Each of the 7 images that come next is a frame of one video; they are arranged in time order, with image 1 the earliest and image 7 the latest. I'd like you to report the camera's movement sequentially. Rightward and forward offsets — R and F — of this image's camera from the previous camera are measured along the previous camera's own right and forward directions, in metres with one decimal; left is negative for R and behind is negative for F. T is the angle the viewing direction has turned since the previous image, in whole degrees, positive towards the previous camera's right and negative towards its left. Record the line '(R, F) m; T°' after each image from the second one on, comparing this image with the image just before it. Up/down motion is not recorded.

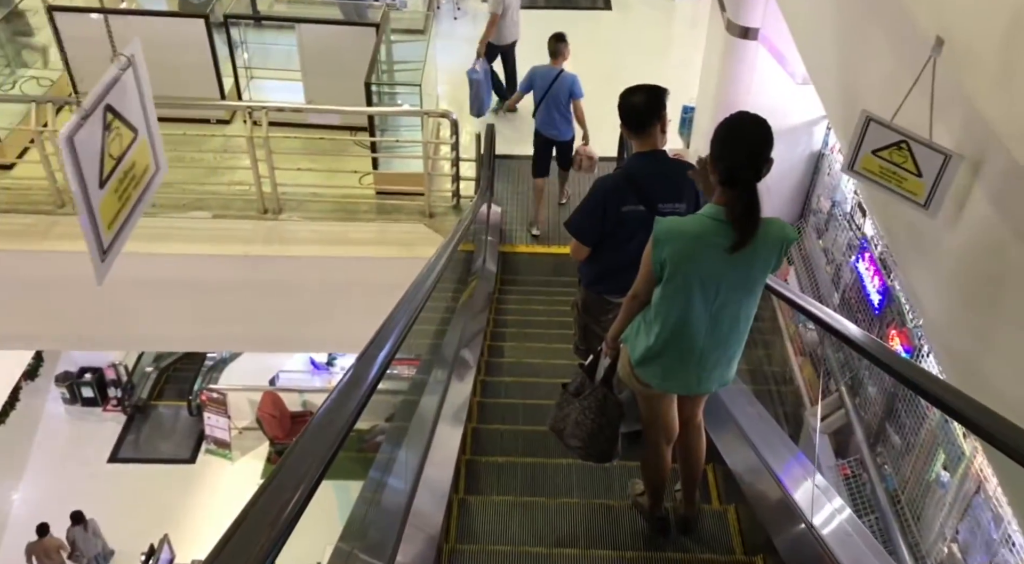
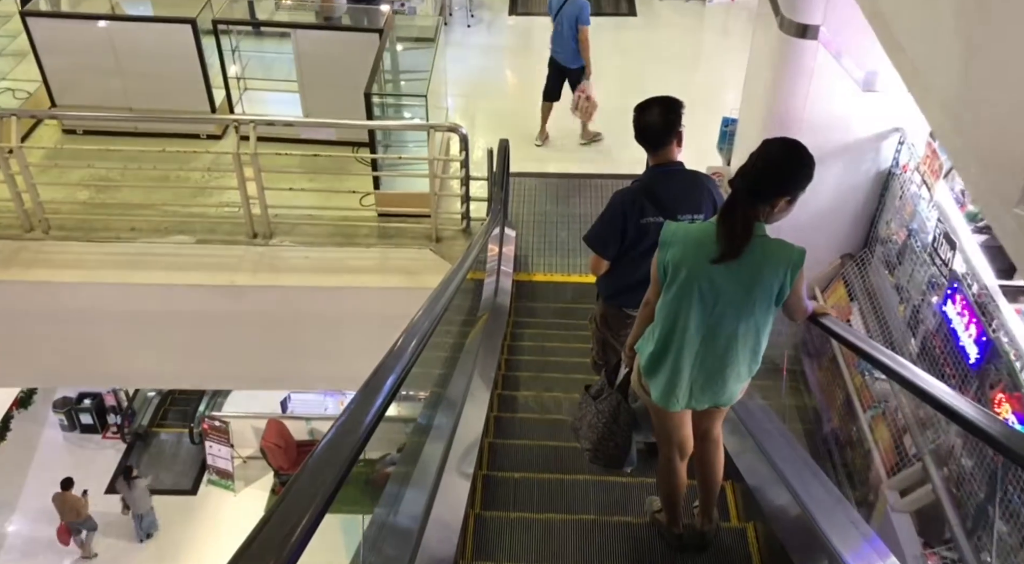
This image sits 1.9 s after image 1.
(0.0, +0.6) m; -2°
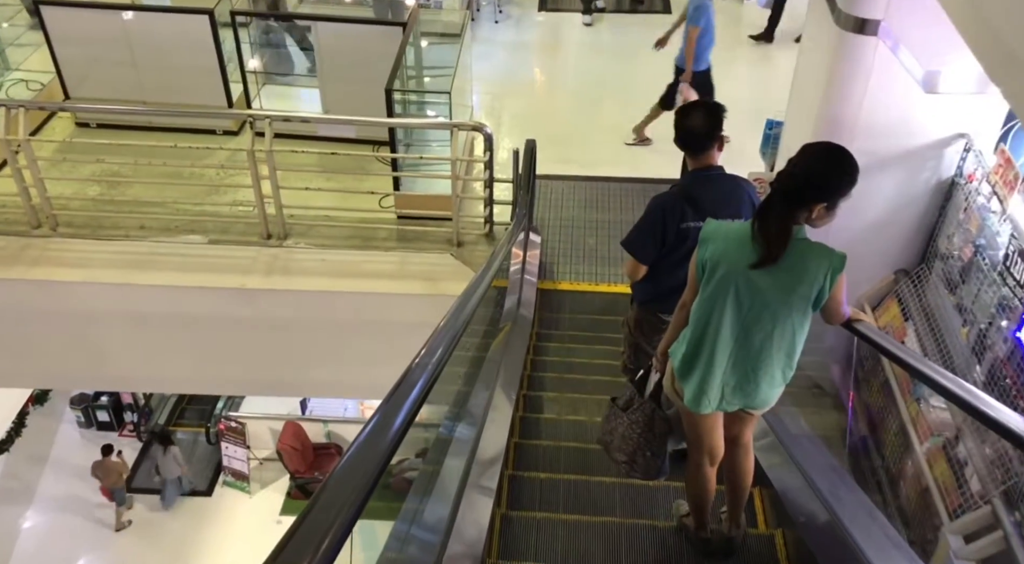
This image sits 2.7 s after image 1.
(0.0, +0.2) m; -2°
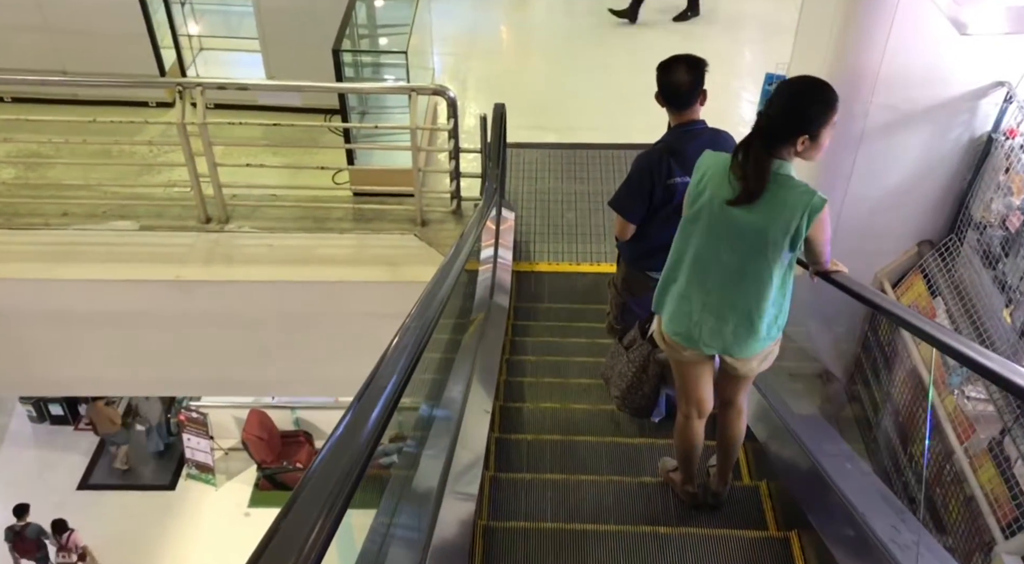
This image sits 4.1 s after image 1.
(0.0, +0.5) m; +2°
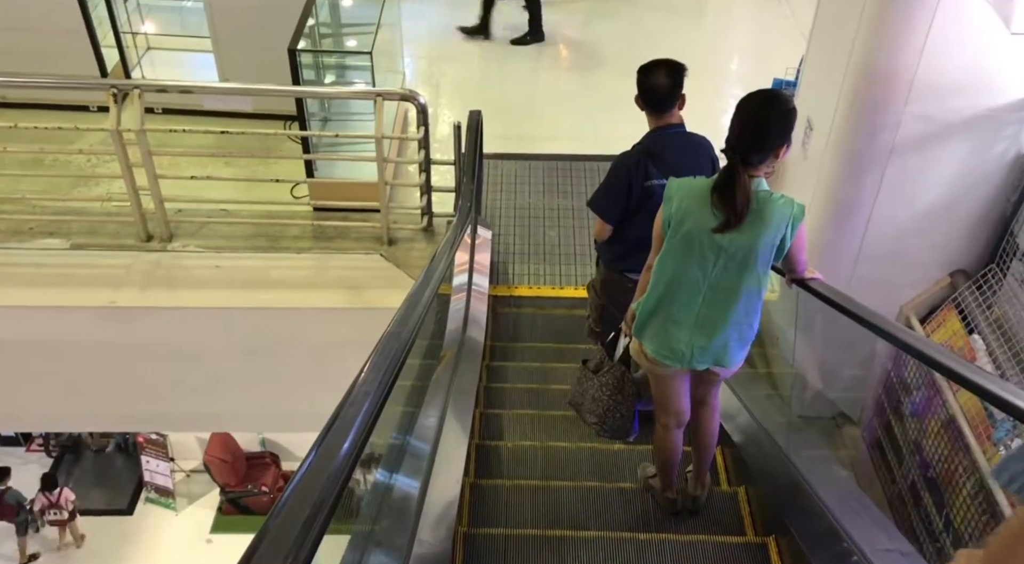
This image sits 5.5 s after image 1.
(0.0, +0.4) m; +2°
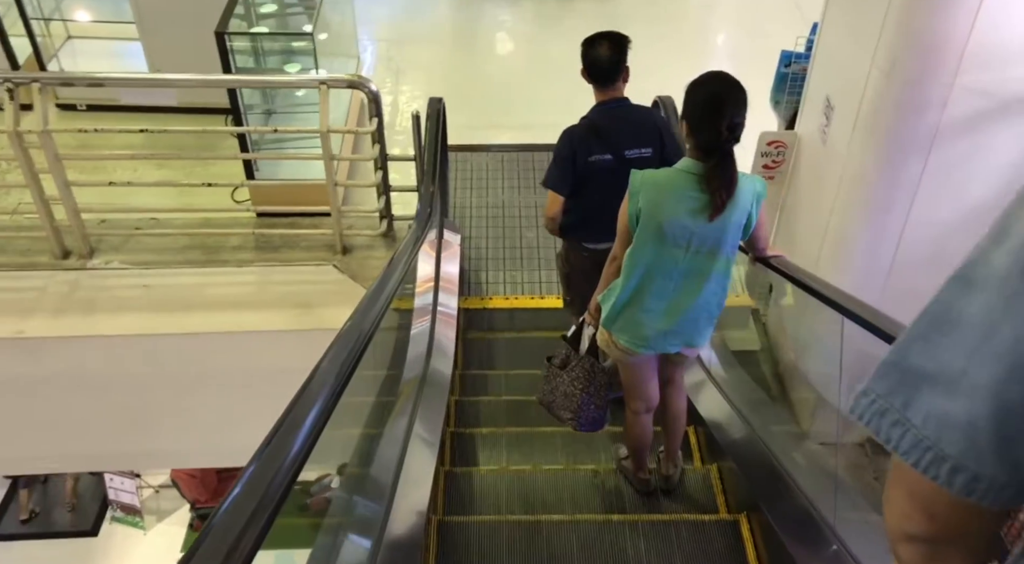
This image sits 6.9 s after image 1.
(0.0, +0.4) m; +1°
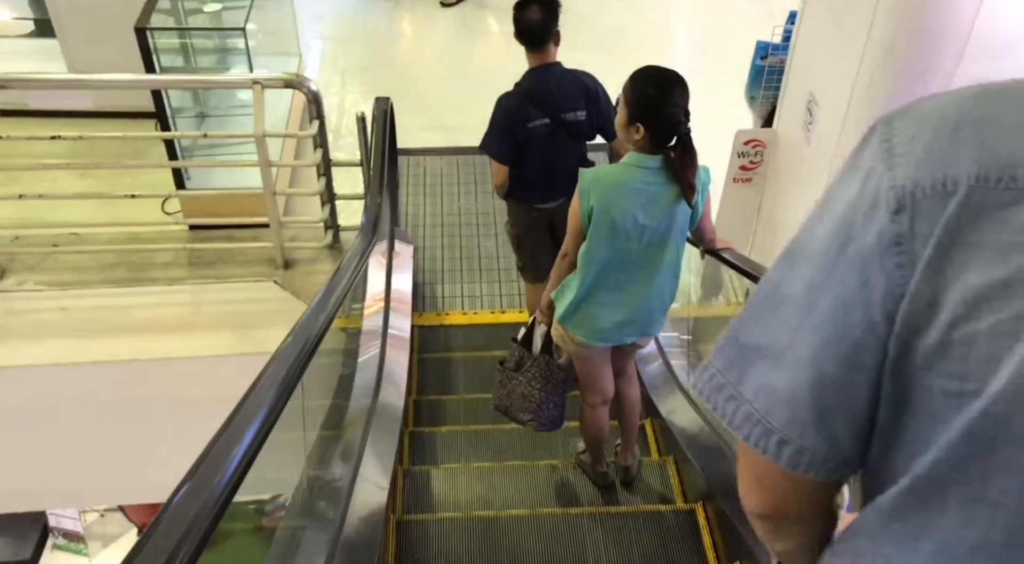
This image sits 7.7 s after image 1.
(0.0, +0.2) m; +3°
